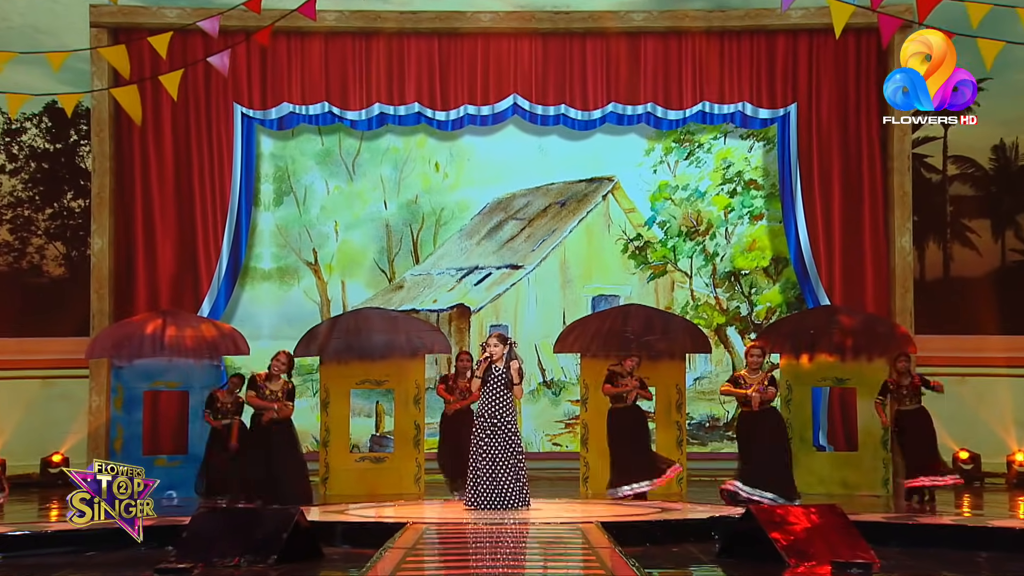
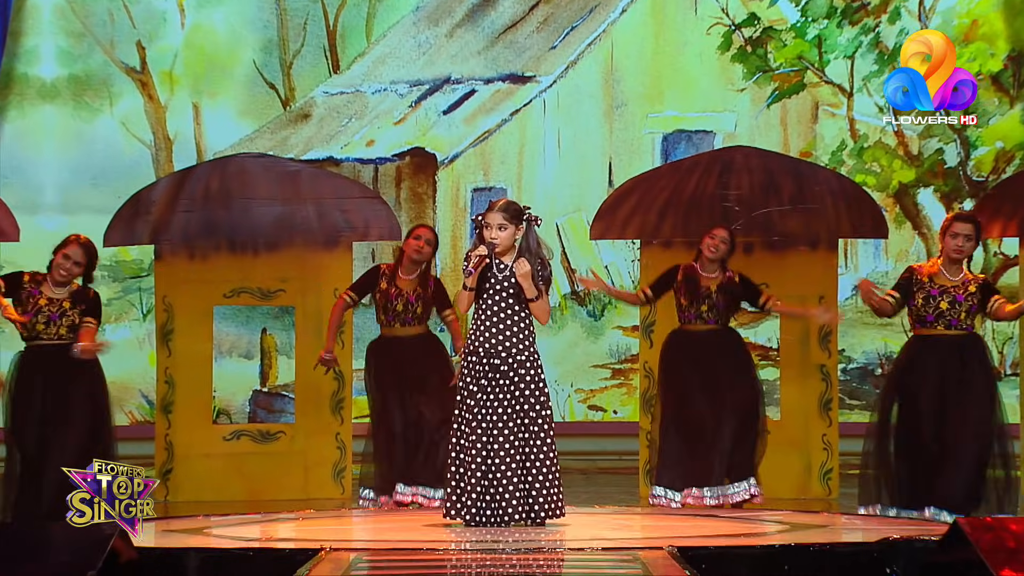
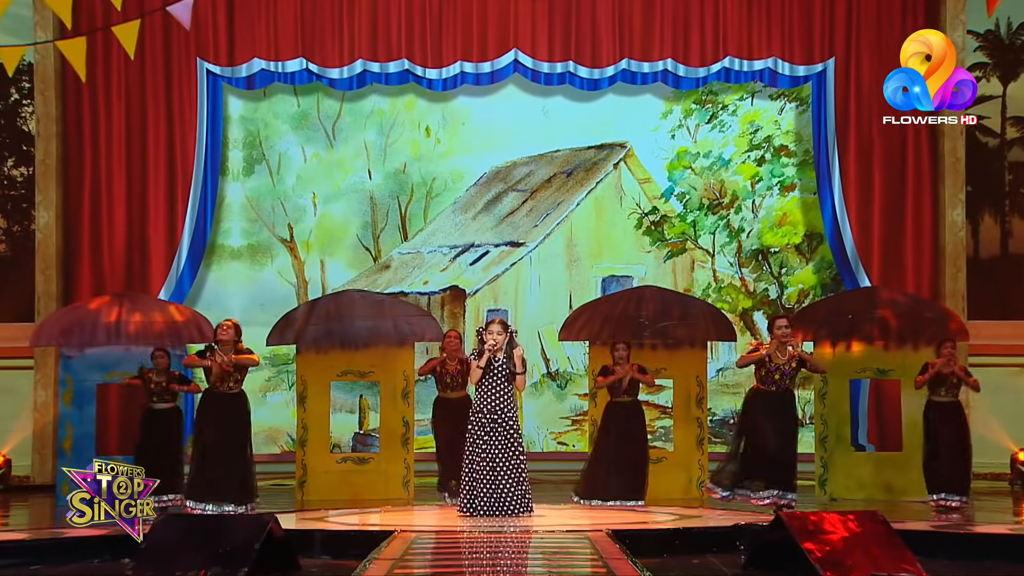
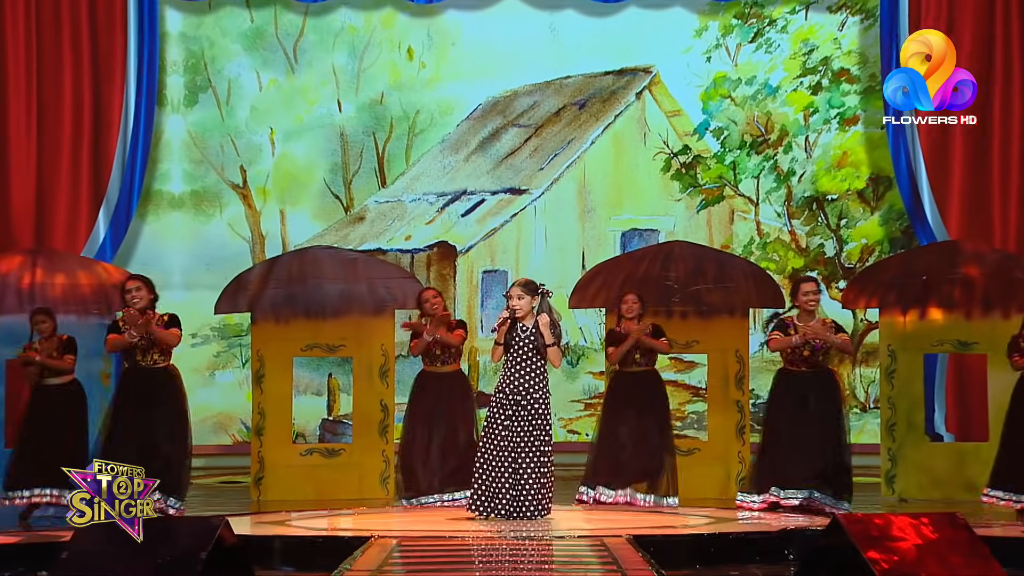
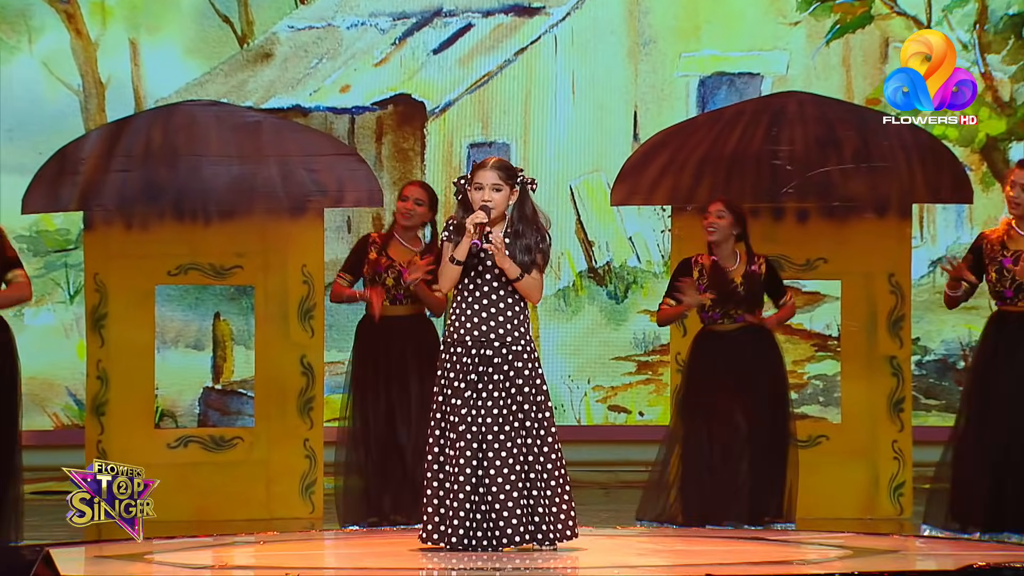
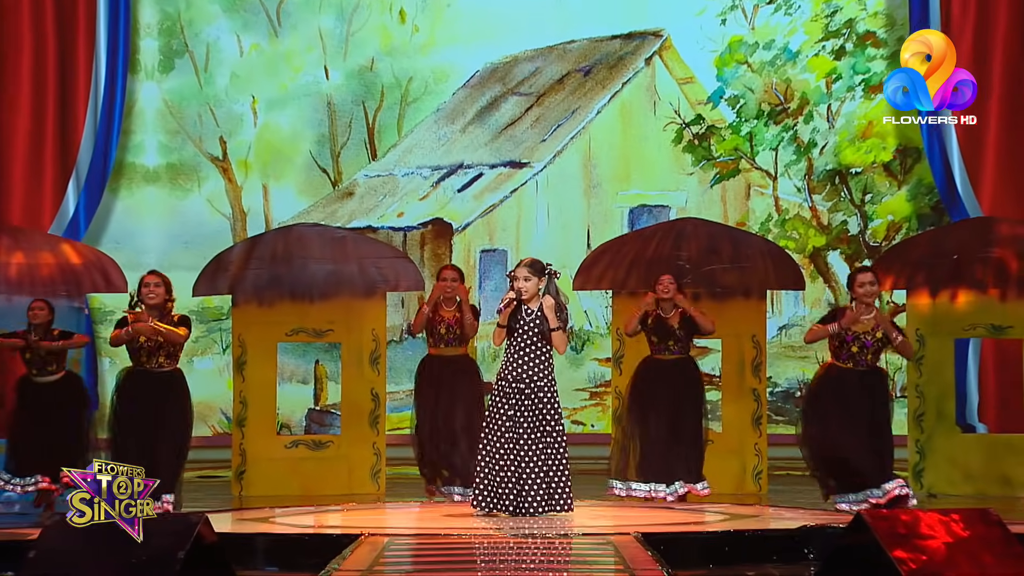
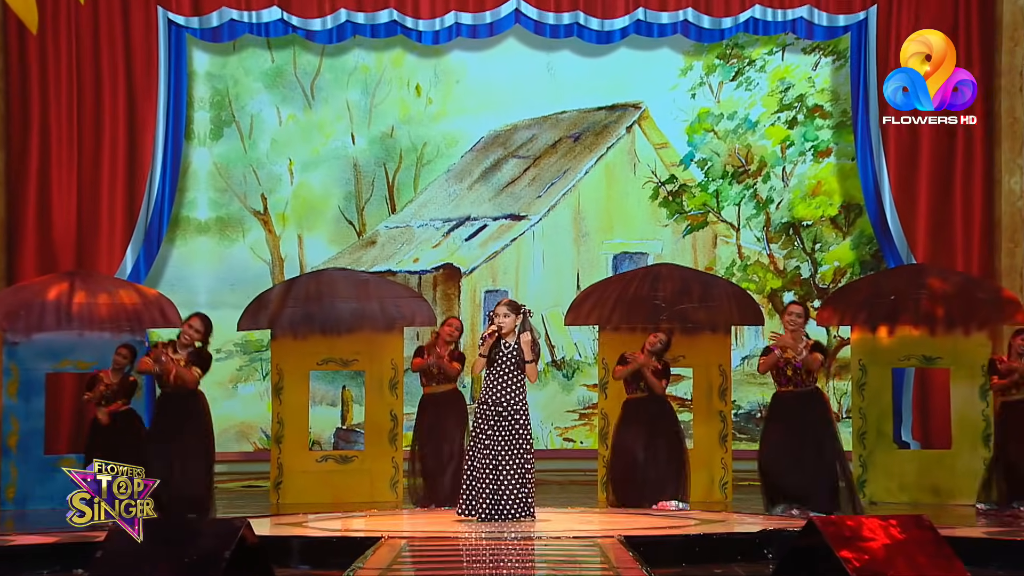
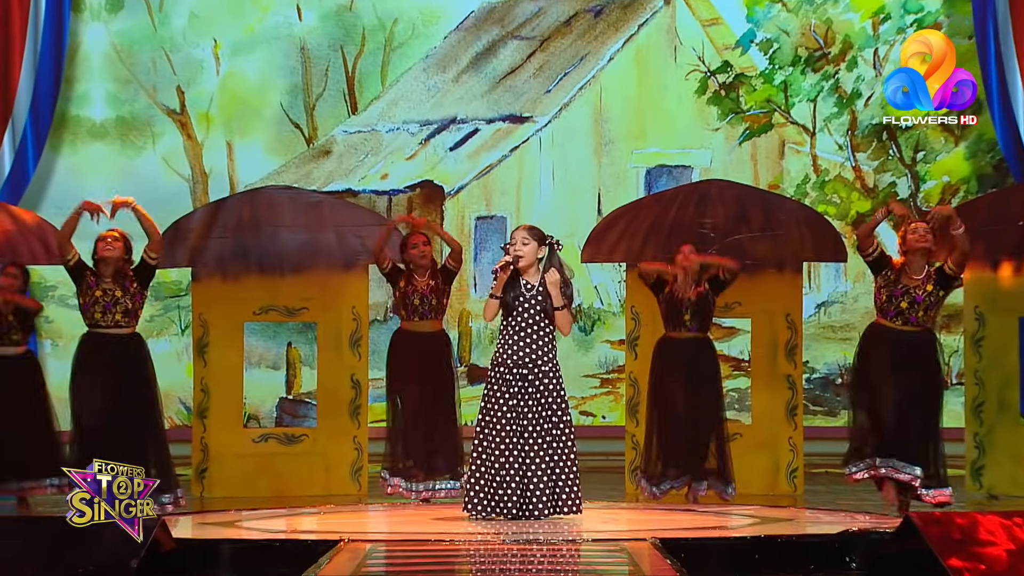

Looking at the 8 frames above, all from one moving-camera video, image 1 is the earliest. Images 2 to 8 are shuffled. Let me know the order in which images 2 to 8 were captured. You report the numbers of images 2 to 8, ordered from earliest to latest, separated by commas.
3, 7, 4, 6, 8, 2, 5
